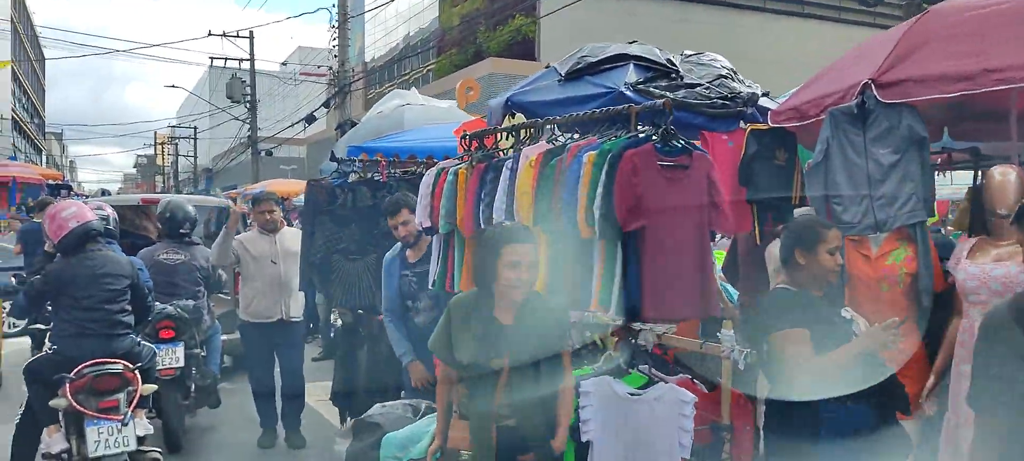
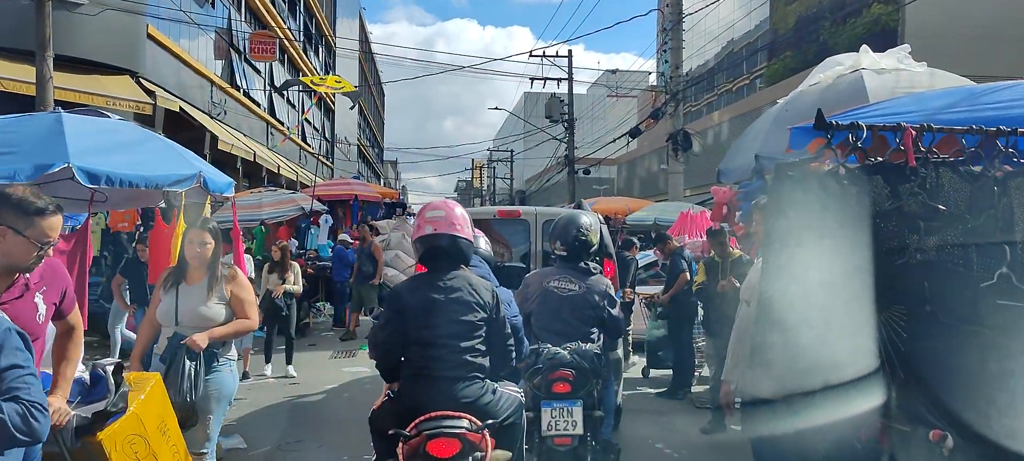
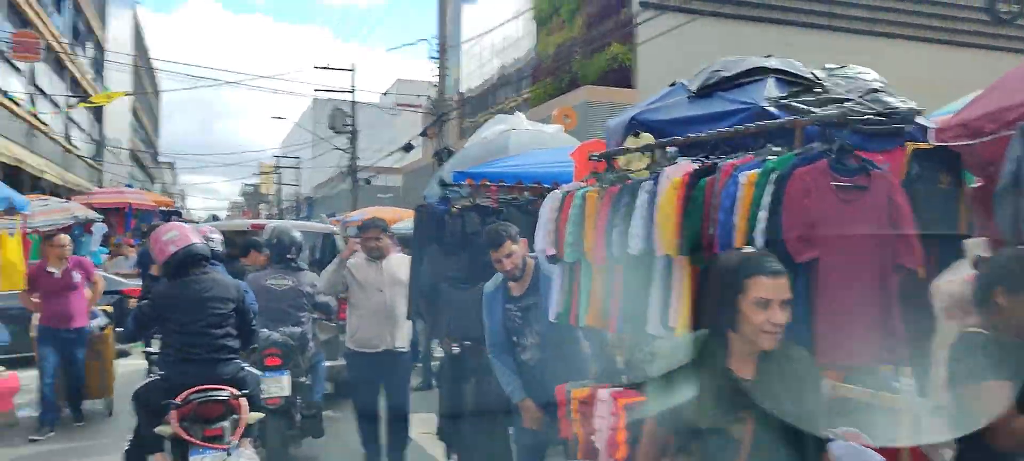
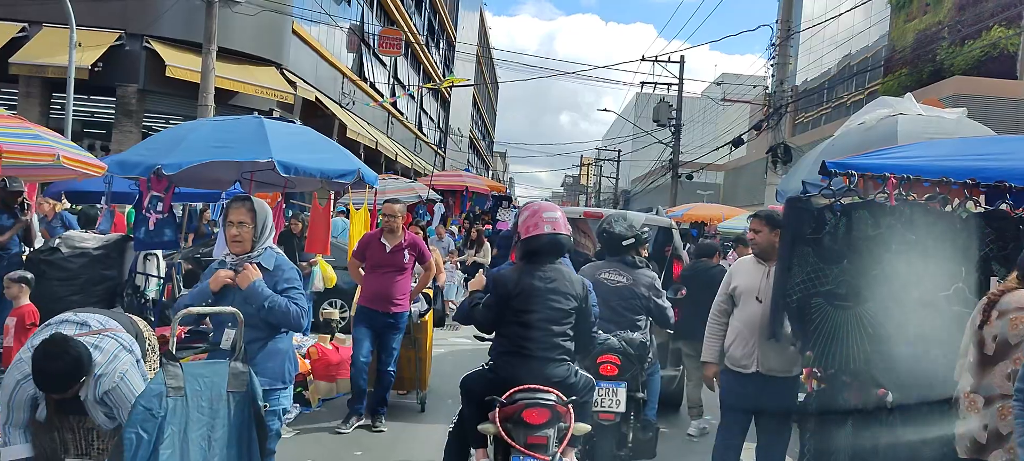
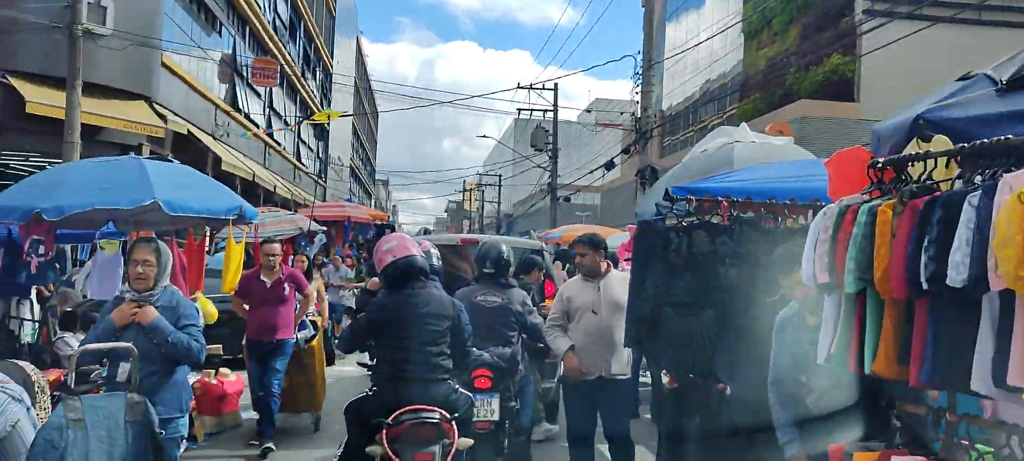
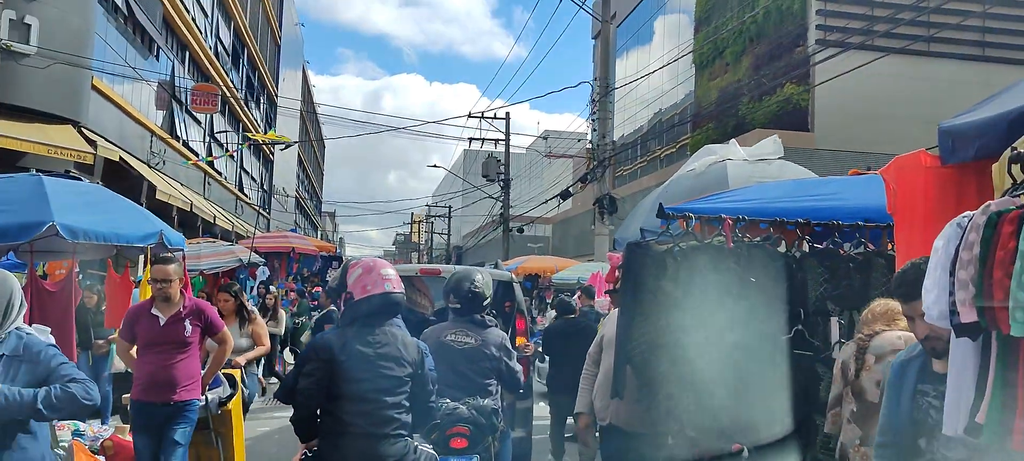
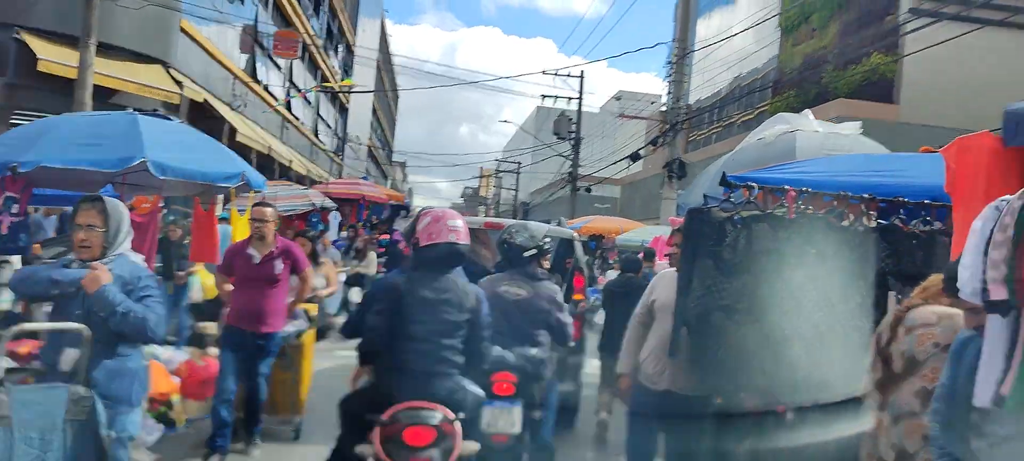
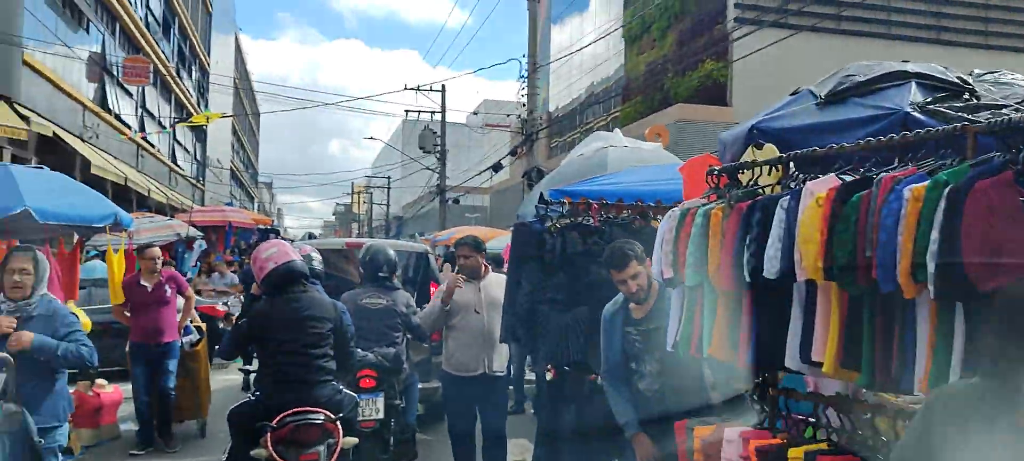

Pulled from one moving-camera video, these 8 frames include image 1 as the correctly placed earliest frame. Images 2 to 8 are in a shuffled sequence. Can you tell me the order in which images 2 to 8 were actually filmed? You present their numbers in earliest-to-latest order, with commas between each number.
3, 8, 5, 4, 7, 6, 2
